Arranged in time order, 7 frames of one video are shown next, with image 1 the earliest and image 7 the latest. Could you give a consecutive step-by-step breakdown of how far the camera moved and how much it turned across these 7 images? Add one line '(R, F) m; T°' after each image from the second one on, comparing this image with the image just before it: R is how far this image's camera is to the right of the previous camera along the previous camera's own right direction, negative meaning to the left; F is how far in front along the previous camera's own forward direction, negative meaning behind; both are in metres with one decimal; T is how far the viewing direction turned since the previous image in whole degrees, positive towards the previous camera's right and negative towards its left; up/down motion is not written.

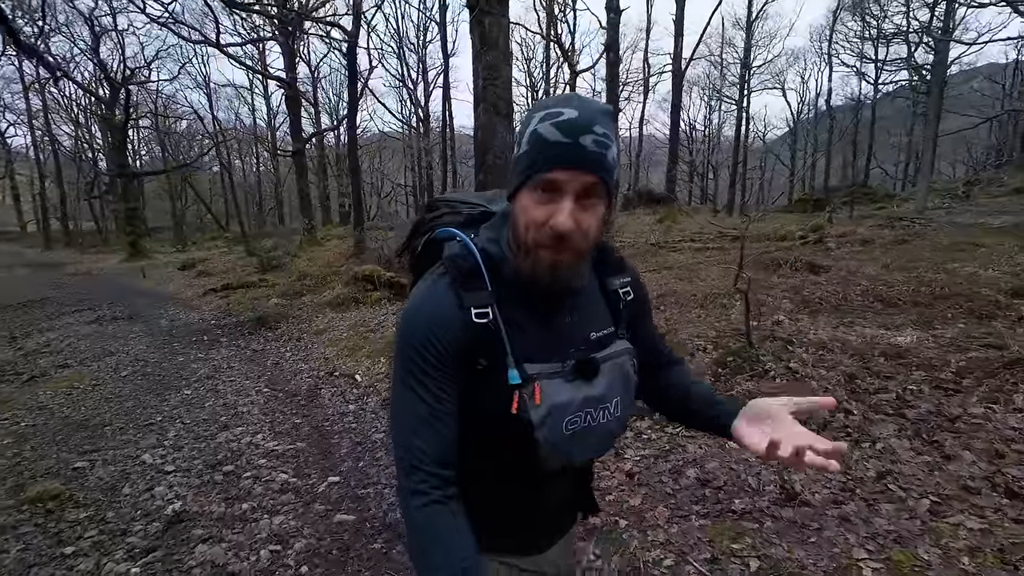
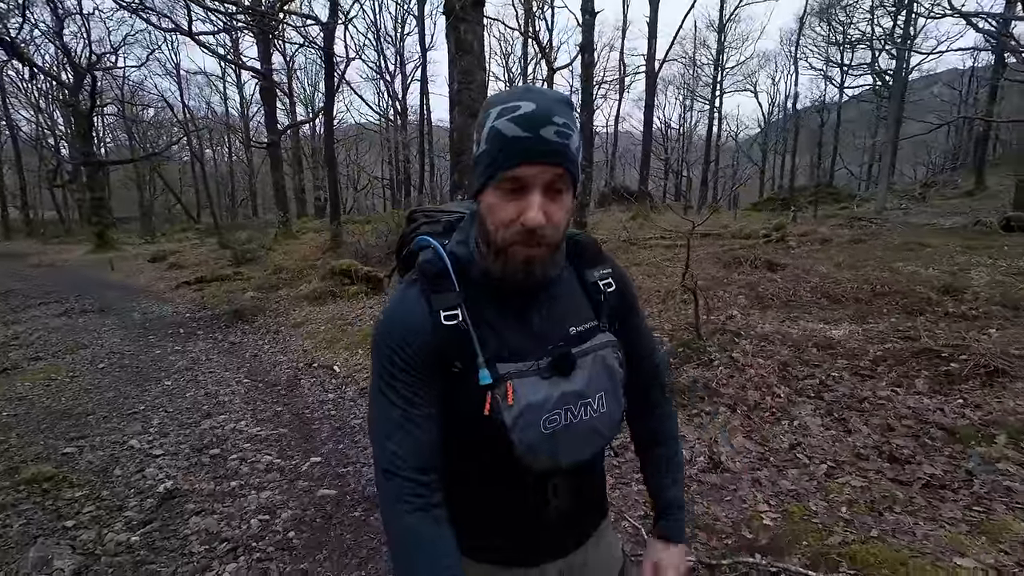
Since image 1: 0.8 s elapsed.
(+0.1, -0.4) m; +3°
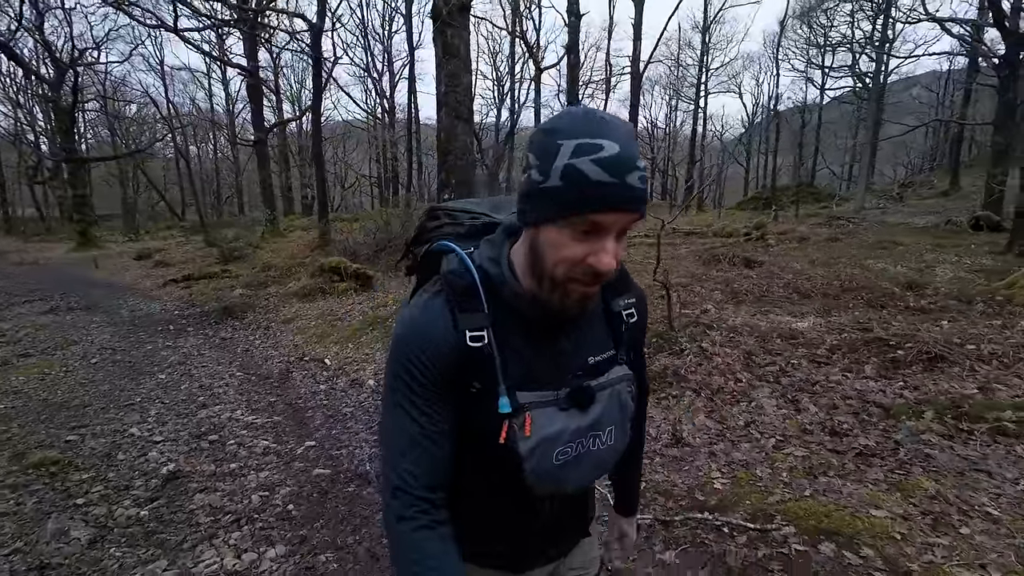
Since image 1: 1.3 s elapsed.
(+0.1, -0.3) m; +1°
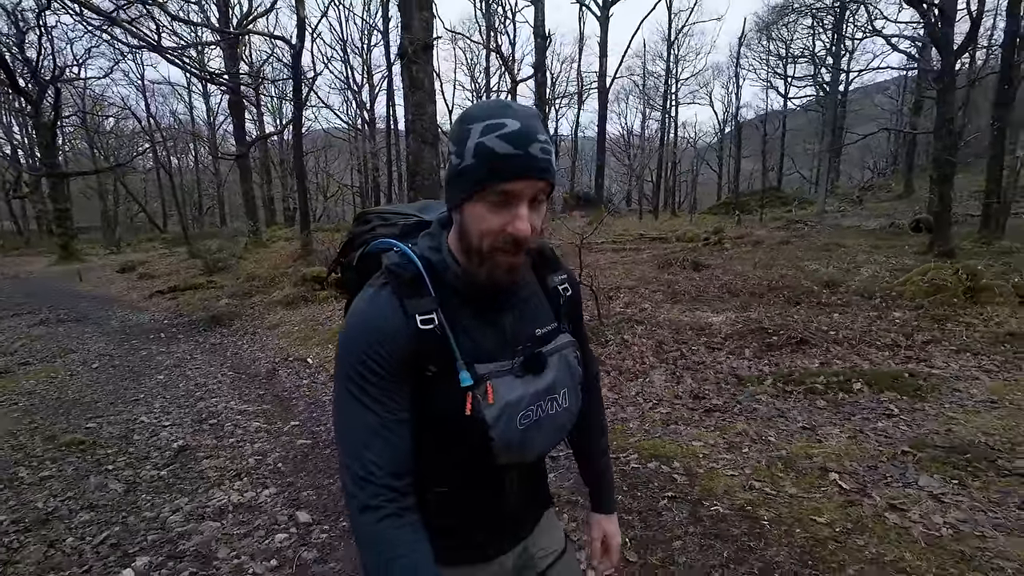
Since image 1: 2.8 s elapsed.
(+0.5, -1.1) m; +2°
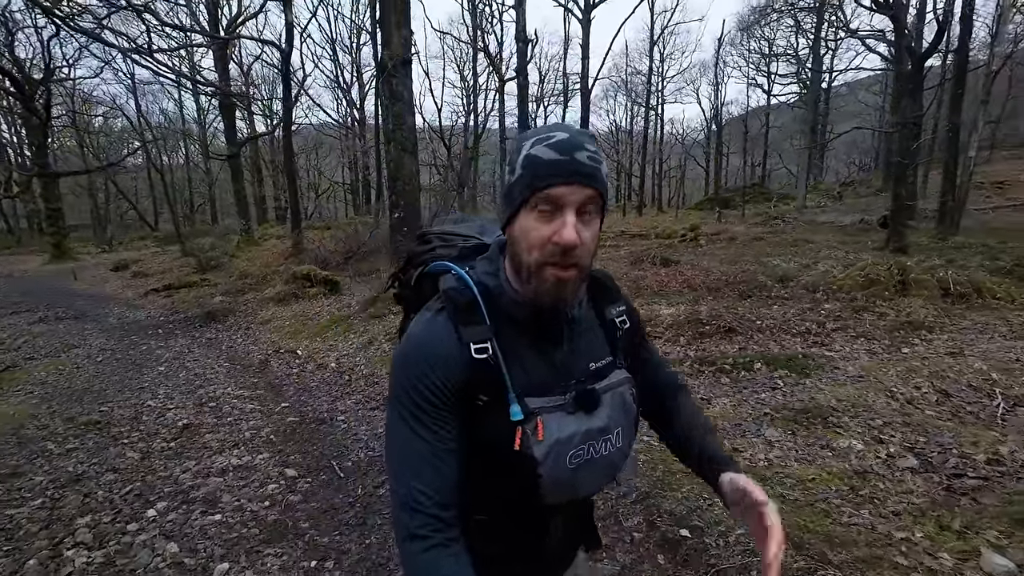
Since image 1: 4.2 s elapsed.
(+0.4, -0.8) m; +1°
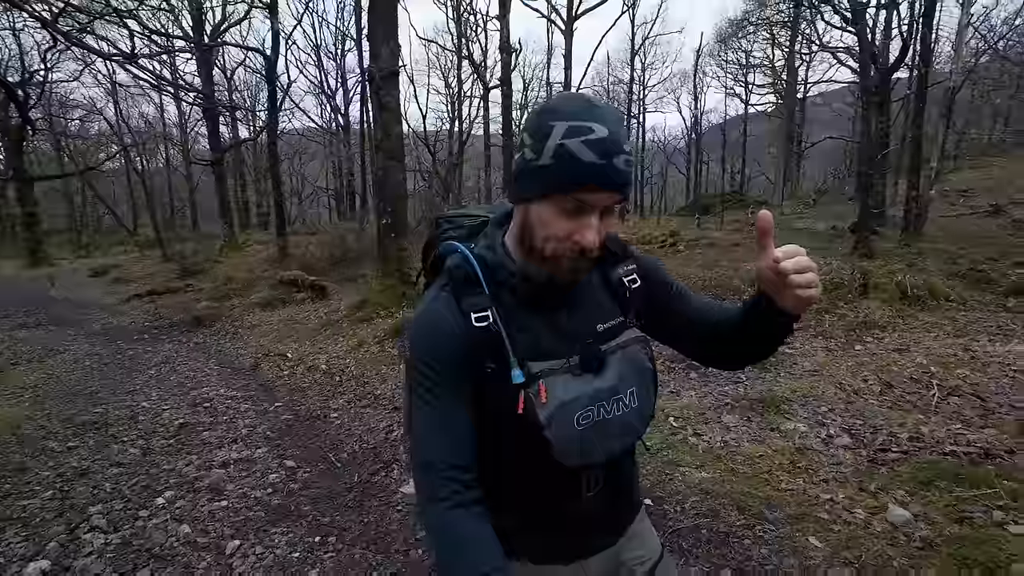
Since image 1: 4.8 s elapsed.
(0.0, -0.4) m; +2°
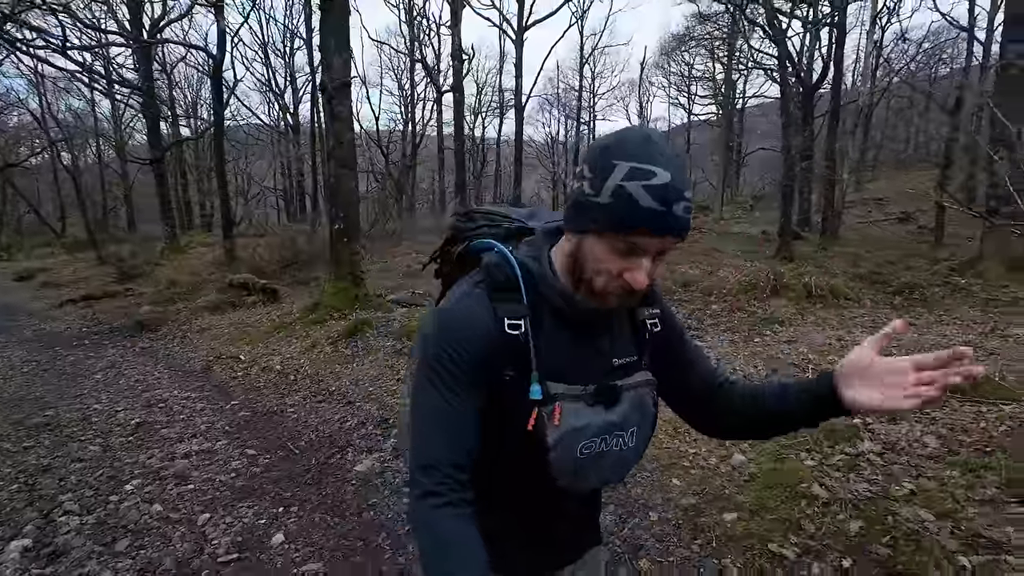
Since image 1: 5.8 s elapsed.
(+0.2, -0.7) m; +5°
